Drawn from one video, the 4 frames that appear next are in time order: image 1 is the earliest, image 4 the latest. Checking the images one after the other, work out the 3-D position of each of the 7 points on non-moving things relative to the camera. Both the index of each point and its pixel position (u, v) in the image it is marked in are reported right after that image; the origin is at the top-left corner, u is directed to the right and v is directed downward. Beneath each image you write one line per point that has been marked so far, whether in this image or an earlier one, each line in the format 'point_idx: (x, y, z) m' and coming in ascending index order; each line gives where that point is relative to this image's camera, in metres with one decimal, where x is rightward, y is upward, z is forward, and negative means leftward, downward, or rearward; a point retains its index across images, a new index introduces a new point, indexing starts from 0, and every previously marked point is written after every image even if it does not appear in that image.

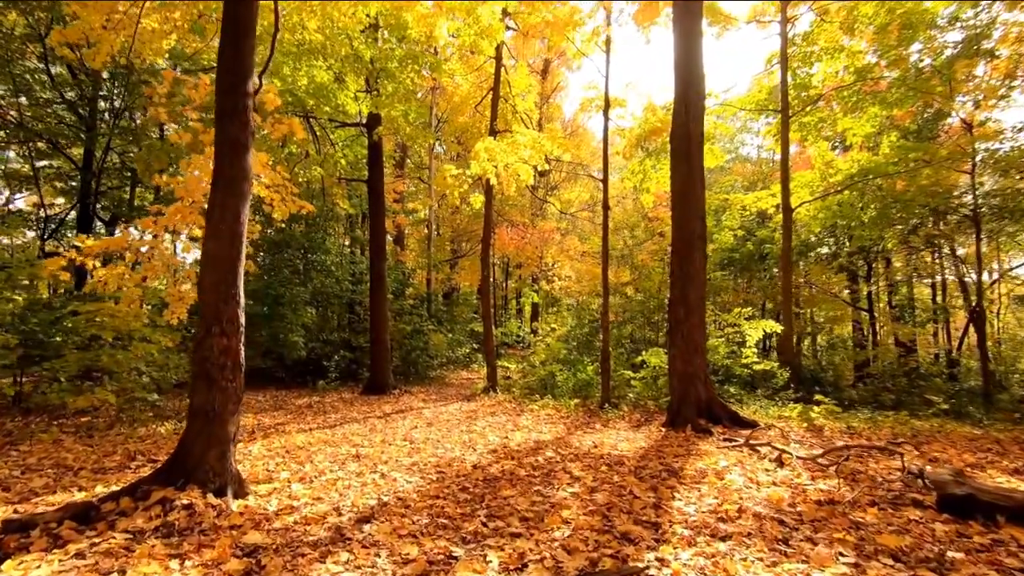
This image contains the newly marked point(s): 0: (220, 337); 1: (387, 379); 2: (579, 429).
0: (-2.2, -0.4, +3.7) m
1: (-3.0, -2.2, +11.8) m
2: (+1.0, -2.2, +7.6) m
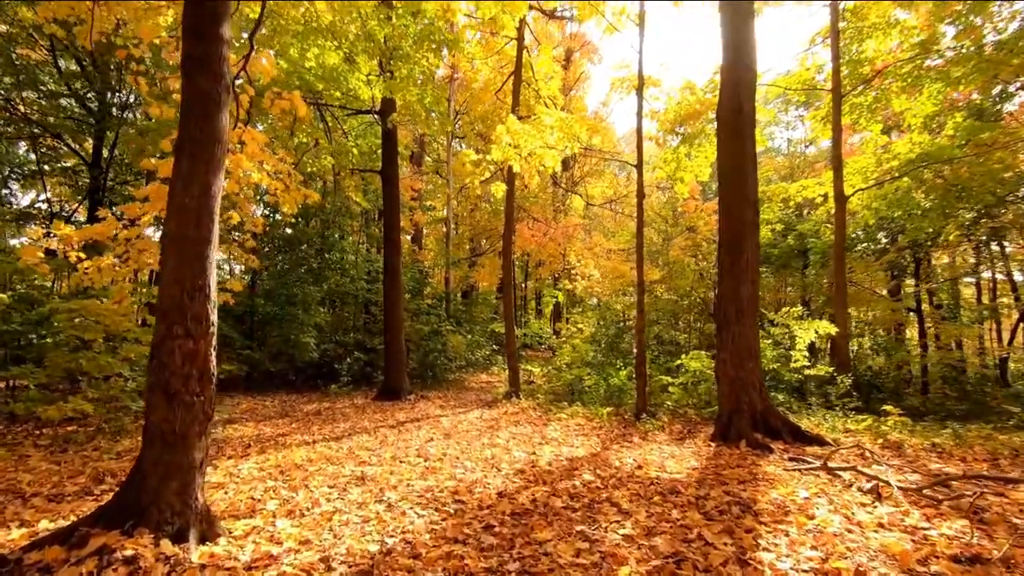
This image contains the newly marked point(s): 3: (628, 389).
0: (-2.0, -0.3, +3.0) m
1: (-2.5, -2.2, +11.1) m
2: (+1.4, -2.1, +6.7) m
3: (+2.4, -2.1, +10.0) m
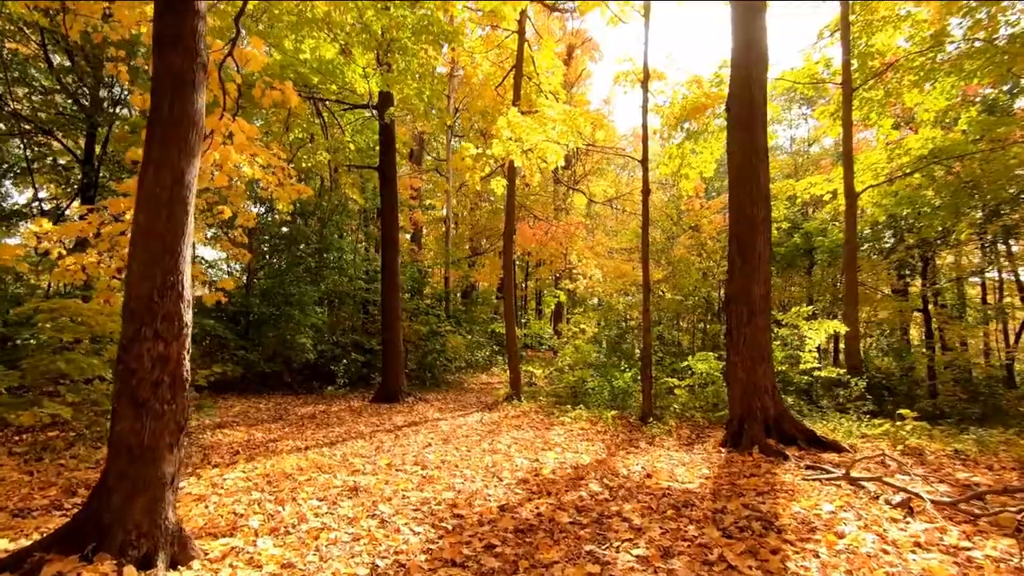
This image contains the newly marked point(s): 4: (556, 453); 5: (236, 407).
0: (-2.0, -0.3, +2.7) m
1: (-2.5, -2.1, +10.8) m
2: (+1.4, -2.1, +6.4) m
3: (+2.4, -2.1, +9.7) m
4: (+0.5, -2.0, +6.1) m
5: (-5.0, -2.2, +8.9) m
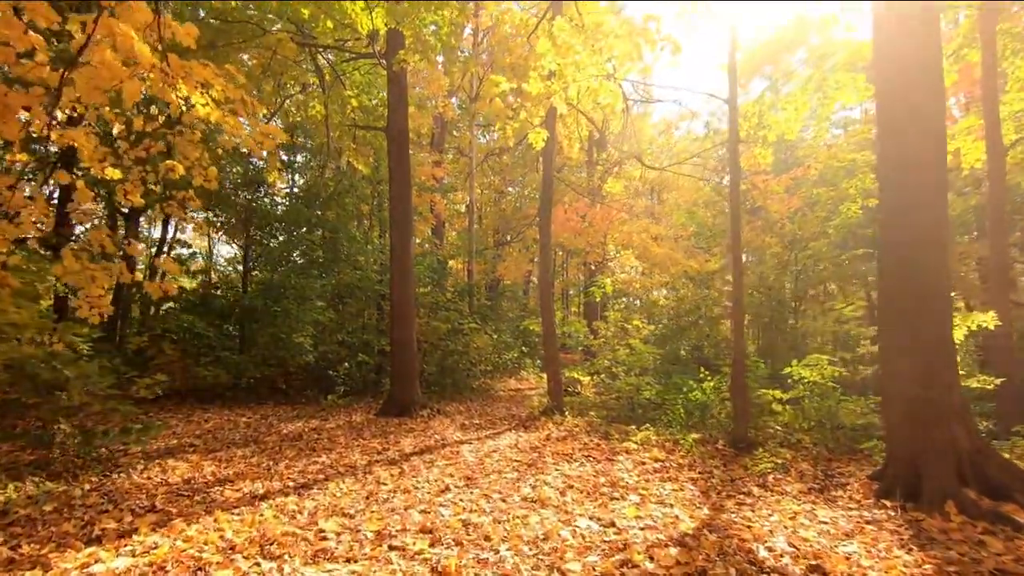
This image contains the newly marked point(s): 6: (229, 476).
0: (-1.7, 0.0, +0.8) m
1: (-1.8, -1.9, +8.9) m
2: (+1.9, -1.9, +4.3) m
3: (+3.0, -1.8, +7.6) m
4: (+1.0, -1.8, +4.0) m
5: (-4.4, -1.9, +7.1) m
6: (-2.7, -1.8, +4.6) m
